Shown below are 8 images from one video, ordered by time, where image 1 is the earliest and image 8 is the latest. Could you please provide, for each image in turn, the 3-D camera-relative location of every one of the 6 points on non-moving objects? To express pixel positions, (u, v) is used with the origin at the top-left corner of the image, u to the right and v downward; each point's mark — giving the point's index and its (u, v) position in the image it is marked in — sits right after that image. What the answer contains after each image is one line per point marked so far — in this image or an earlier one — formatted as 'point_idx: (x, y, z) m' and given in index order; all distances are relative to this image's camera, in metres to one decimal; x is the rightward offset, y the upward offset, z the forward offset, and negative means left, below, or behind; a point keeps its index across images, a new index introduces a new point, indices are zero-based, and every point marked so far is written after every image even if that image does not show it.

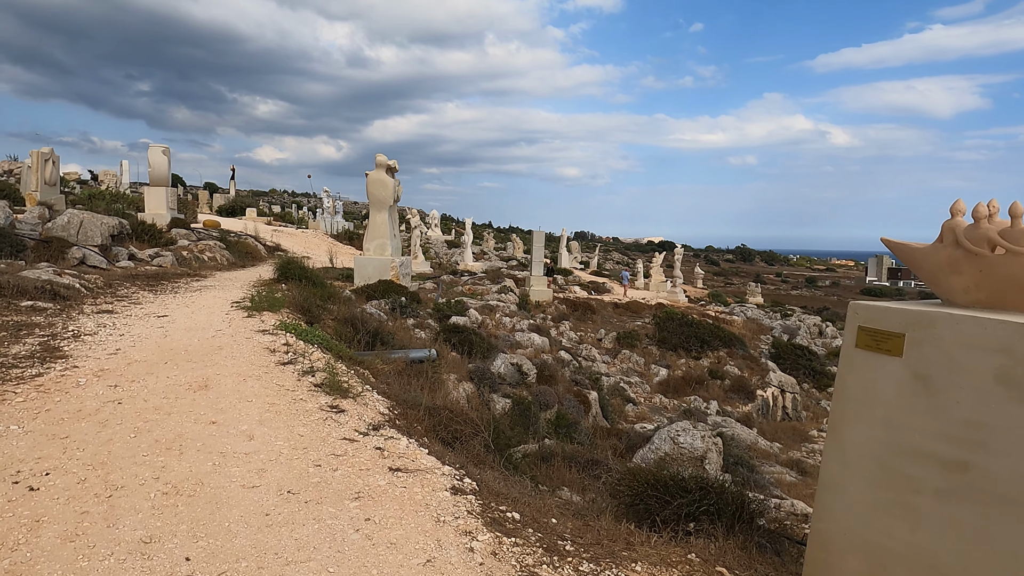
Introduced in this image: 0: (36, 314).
0: (-4.3, -0.2, +6.0) m
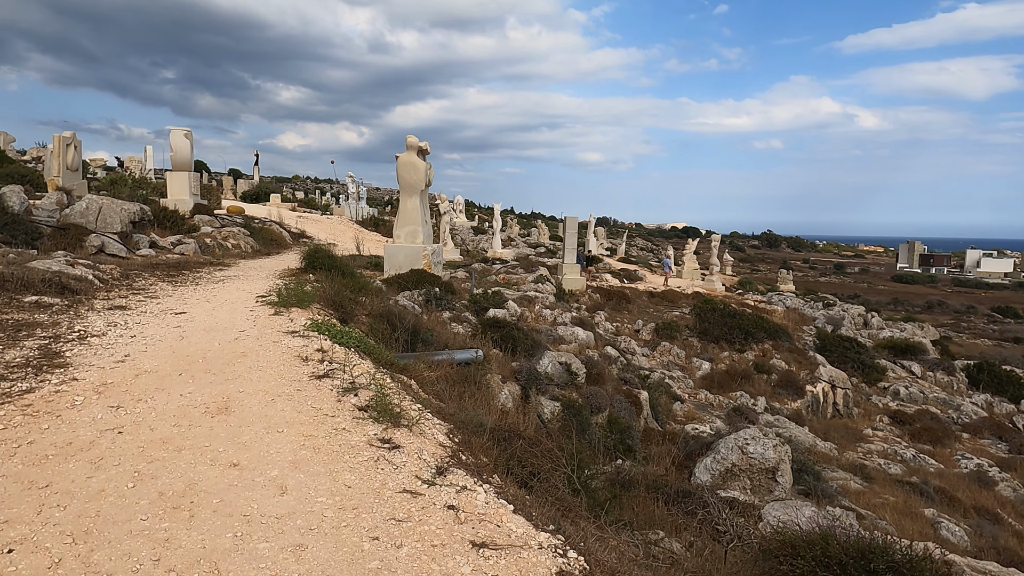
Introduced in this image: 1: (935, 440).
0: (-3.8, -0.2, +5.4) m
1: (+9.3, -3.3, +14.5) m
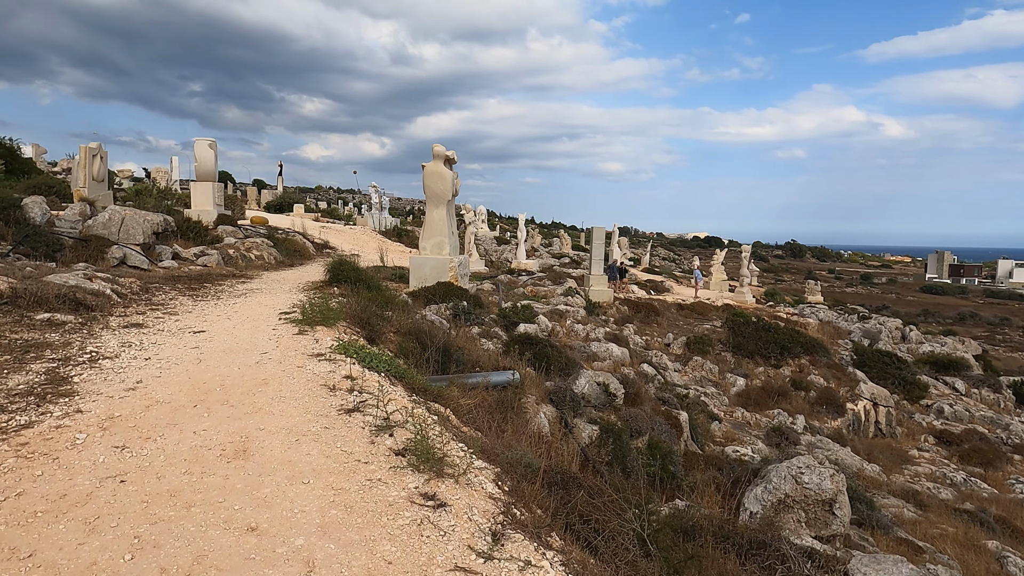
0: (-3.5, -0.3, +5.0) m
1: (+9.8, -3.6, +13.8) m
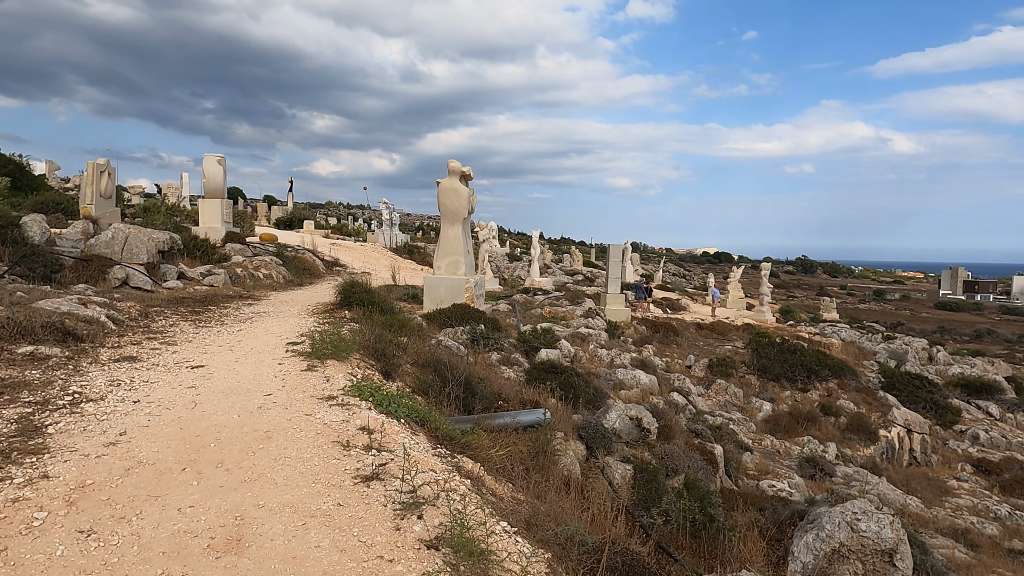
0: (-3.3, -0.5, +4.5) m
1: (+10.2, -4.0, +13.0) m
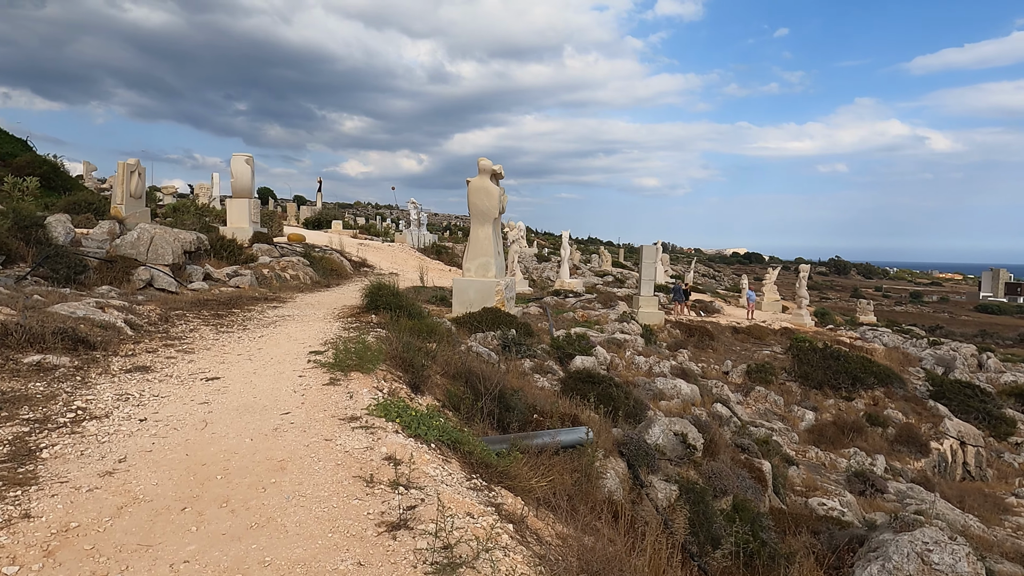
0: (-3.0, -0.6, +4.2) m
1: (+10.7, -4.1, +12.2) m
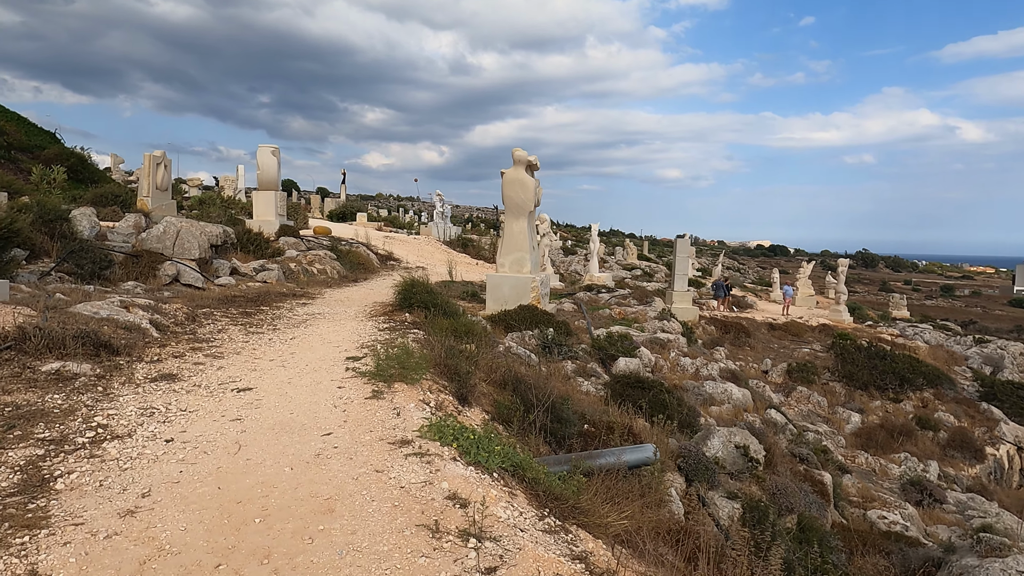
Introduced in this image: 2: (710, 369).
0: (-2.6, -0.6, +3.8) m
1: (+11.3, -4.1, +11.4) m
2: (+2.7, -1.1, +9.2) m
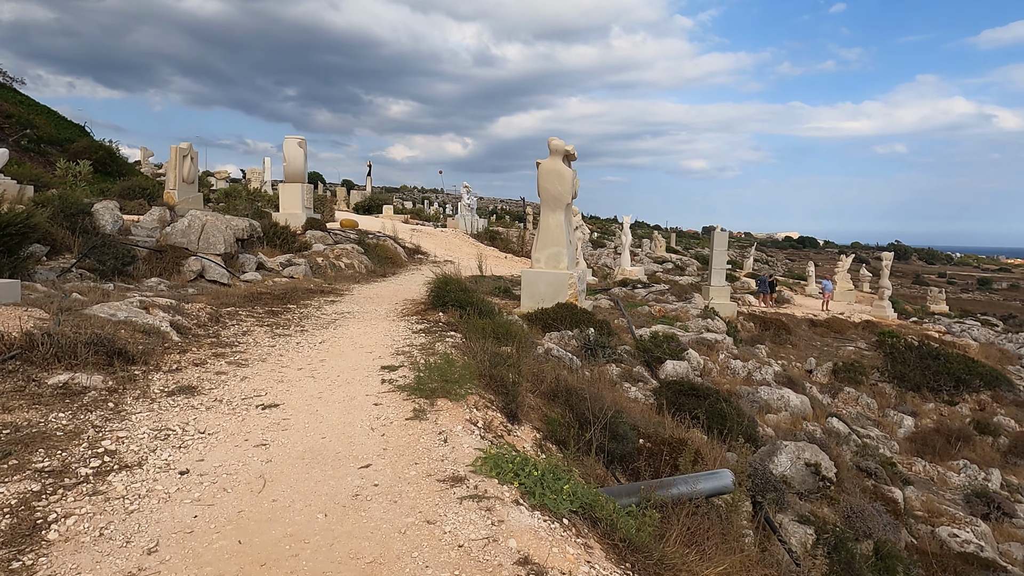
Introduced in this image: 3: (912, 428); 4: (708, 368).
0: (-2.3, -0.6, +3.4) m
1: (+11.9, -4.1, +10.5) m
2: (+3.2, -1.1, +8.6) m
3: (+7.5, -2.6, +12.5) m
4: (+2.4, -1.0, +8.3) m
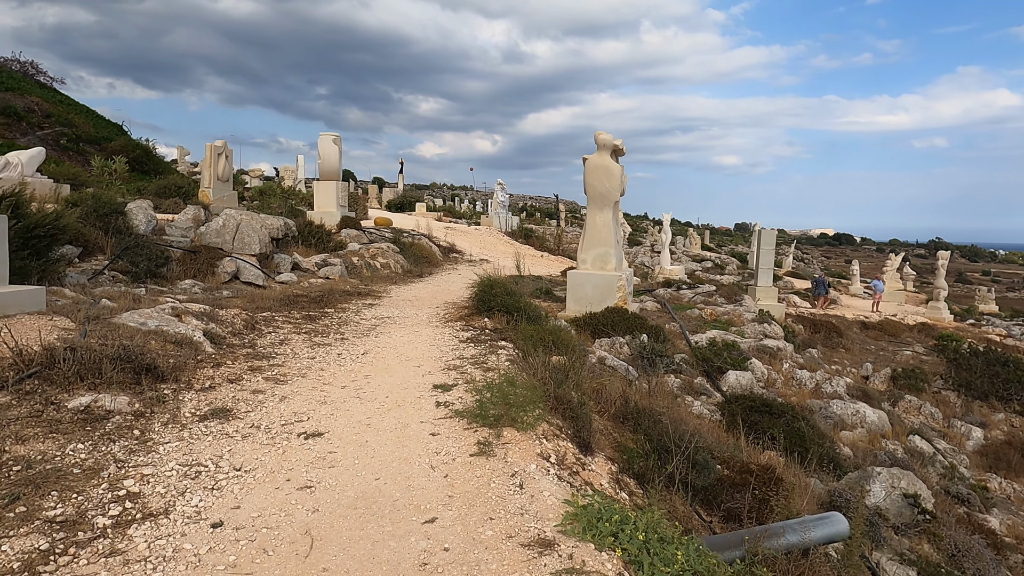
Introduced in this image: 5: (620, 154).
0: (-2.0, -0.7, +3.0) m
1: (+12.6, -4.1, +9.5) m
2: (+3.8, -1.1, +7.9) m
3: (+8.3, -2.7, +11.6) m
4: (+3.0, -1.0, +7.7) m
5: (+1.6, +2.0, +9.7) m
